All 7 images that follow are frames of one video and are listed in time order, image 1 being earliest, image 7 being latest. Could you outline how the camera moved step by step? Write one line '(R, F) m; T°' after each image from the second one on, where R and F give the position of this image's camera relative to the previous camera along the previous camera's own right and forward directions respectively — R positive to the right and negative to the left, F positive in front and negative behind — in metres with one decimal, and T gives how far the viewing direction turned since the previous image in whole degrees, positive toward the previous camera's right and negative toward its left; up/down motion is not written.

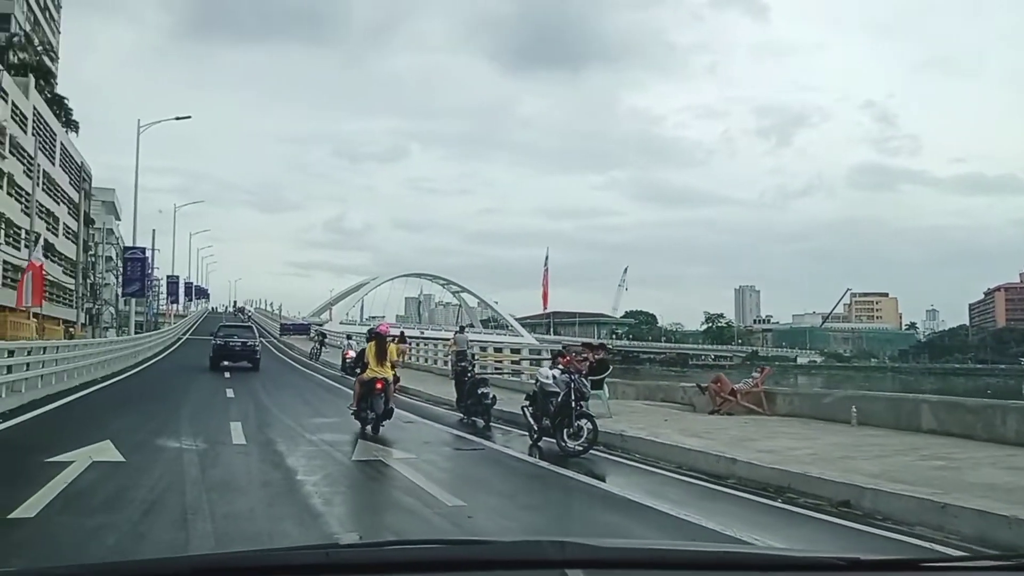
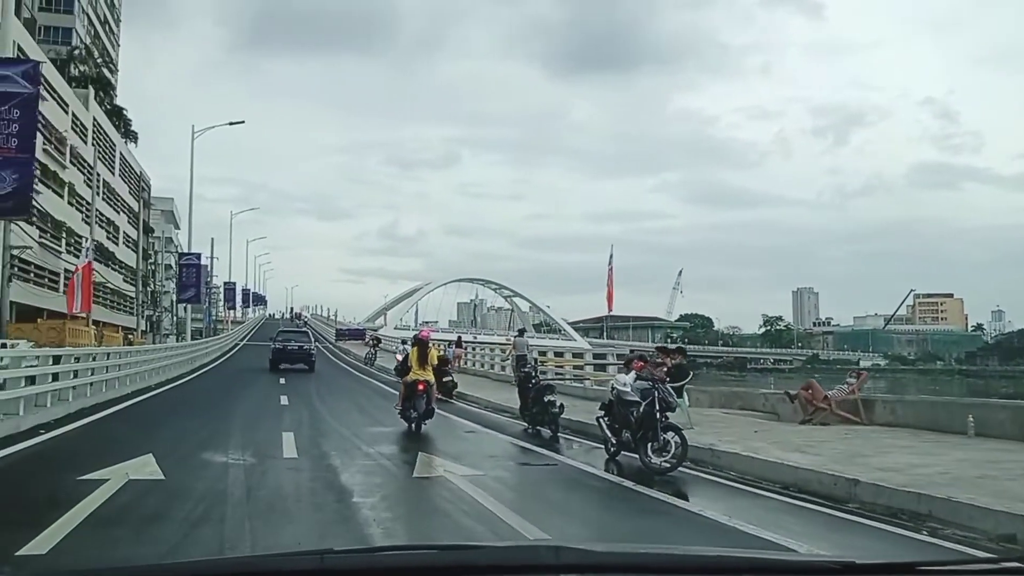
(-0.1, +0.3) m; -3°
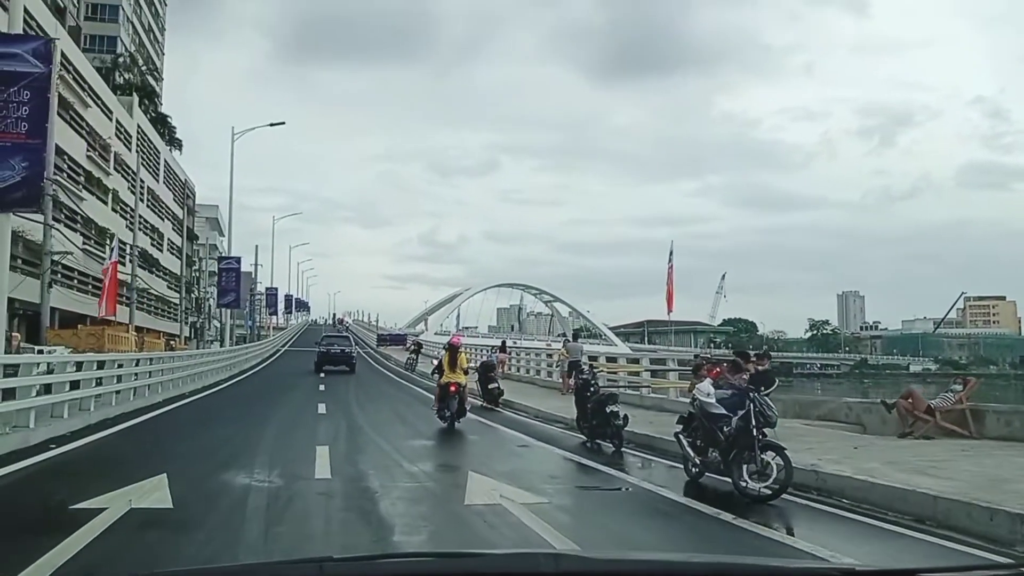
(-0.1, +0.3) m; -3°
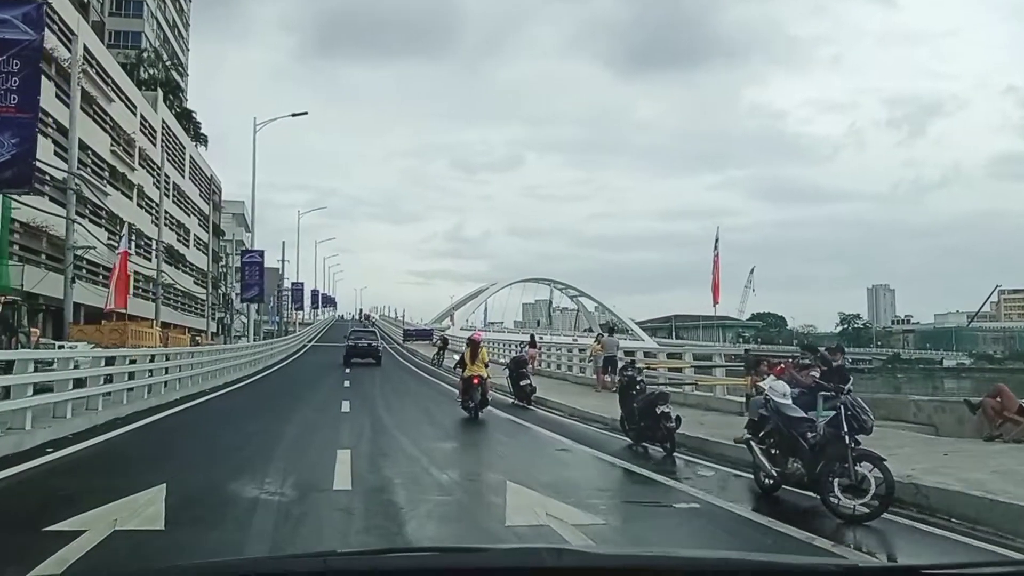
(0.0, +0.3) m; -2°
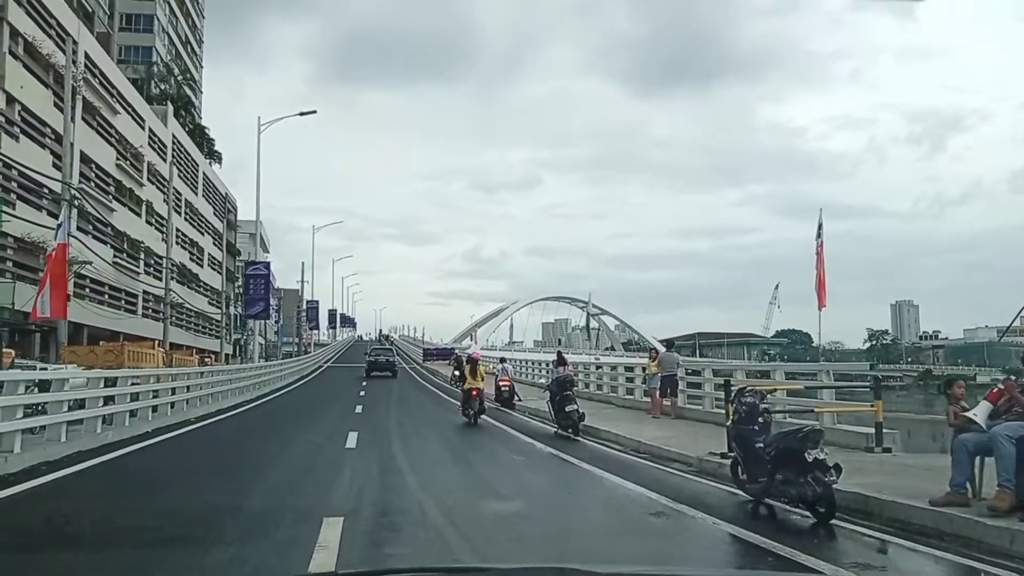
(-0.1, +0.9) m; -1°
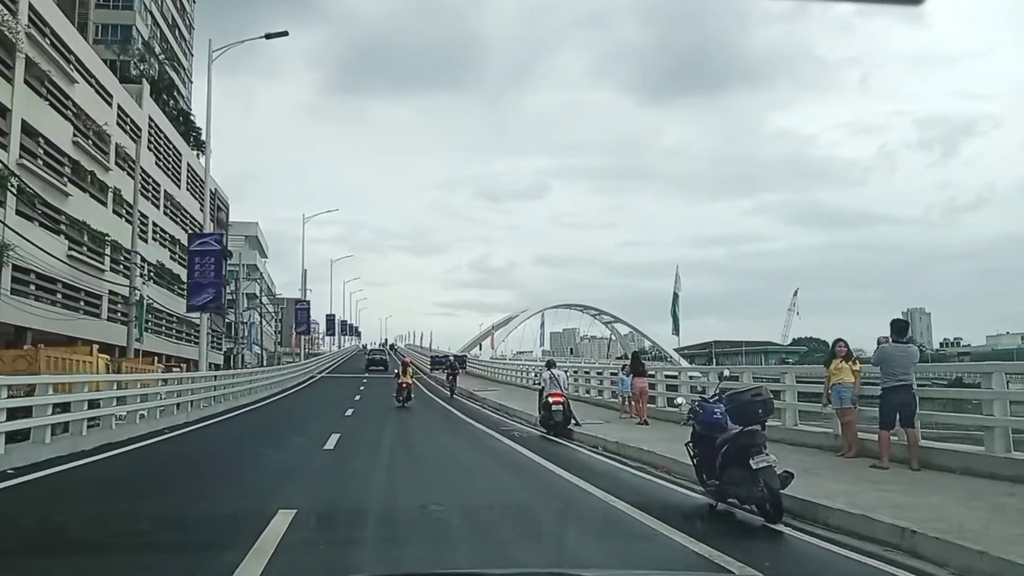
(-0.2, +2.2) m; 0°
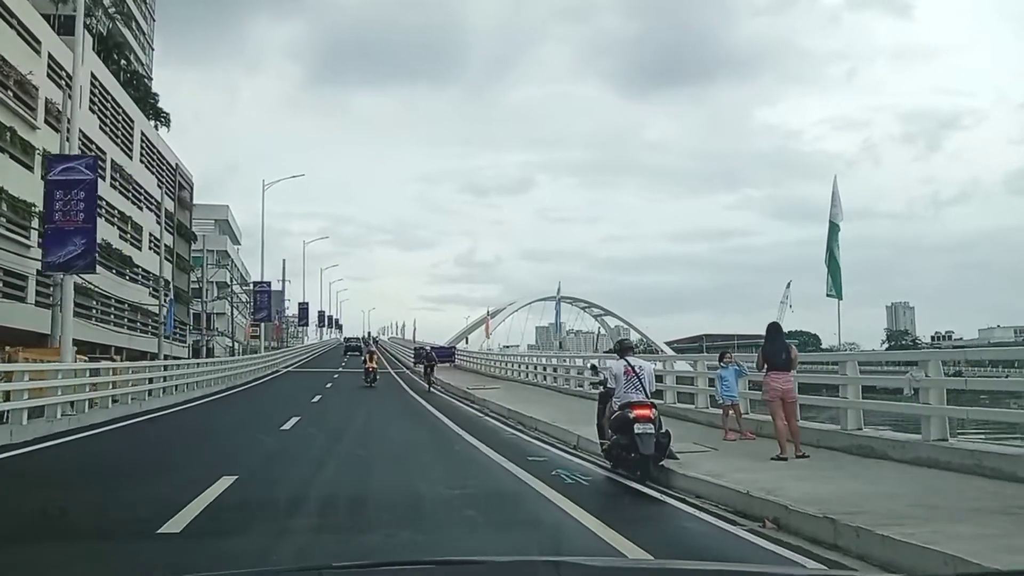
(-0.1, +1.9) m; +1°
